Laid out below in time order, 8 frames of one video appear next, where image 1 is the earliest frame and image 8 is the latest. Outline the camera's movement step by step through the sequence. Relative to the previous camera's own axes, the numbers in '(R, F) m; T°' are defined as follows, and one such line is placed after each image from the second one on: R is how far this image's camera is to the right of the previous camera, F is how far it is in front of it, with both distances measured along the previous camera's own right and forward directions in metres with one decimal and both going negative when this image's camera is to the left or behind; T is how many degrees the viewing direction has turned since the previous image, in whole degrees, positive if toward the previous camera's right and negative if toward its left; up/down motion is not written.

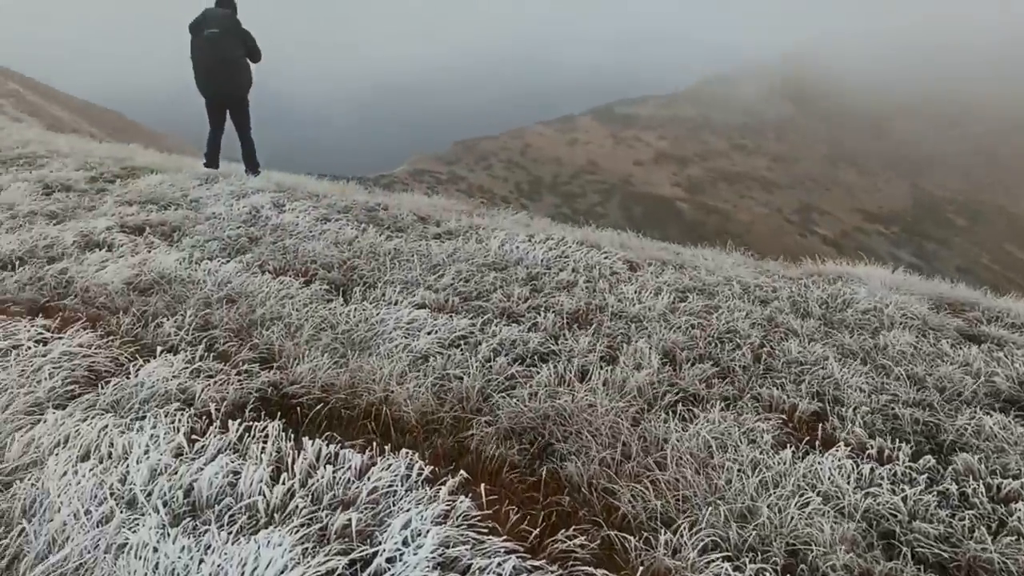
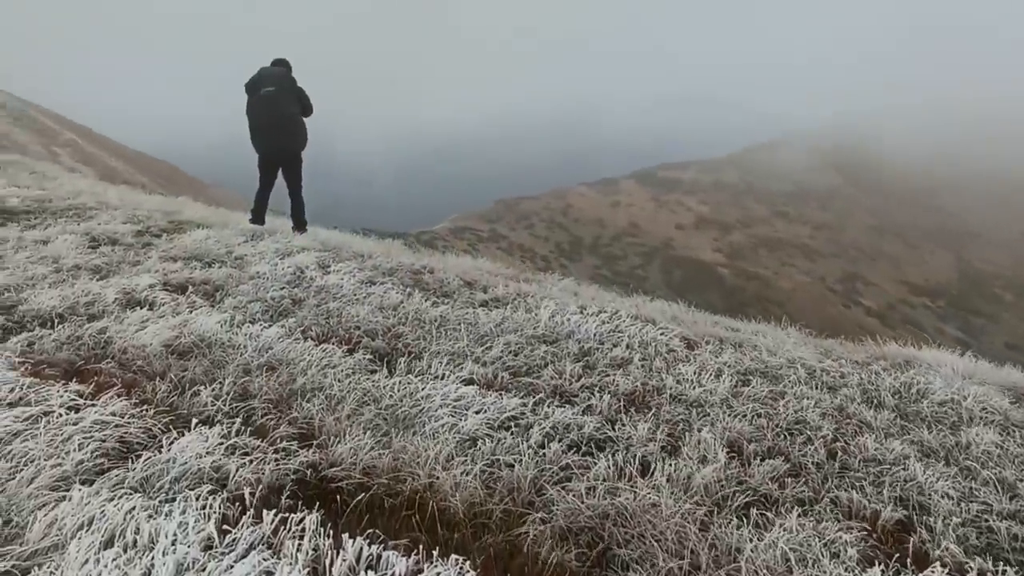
(-0.1, +0.3) m; -2°
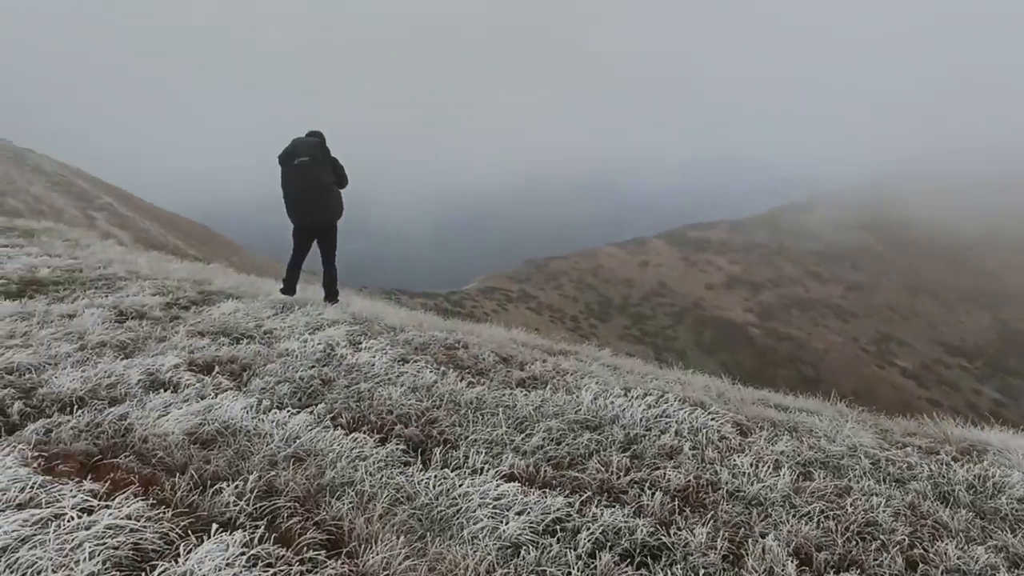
(-0.1, +0.3) m; -2°
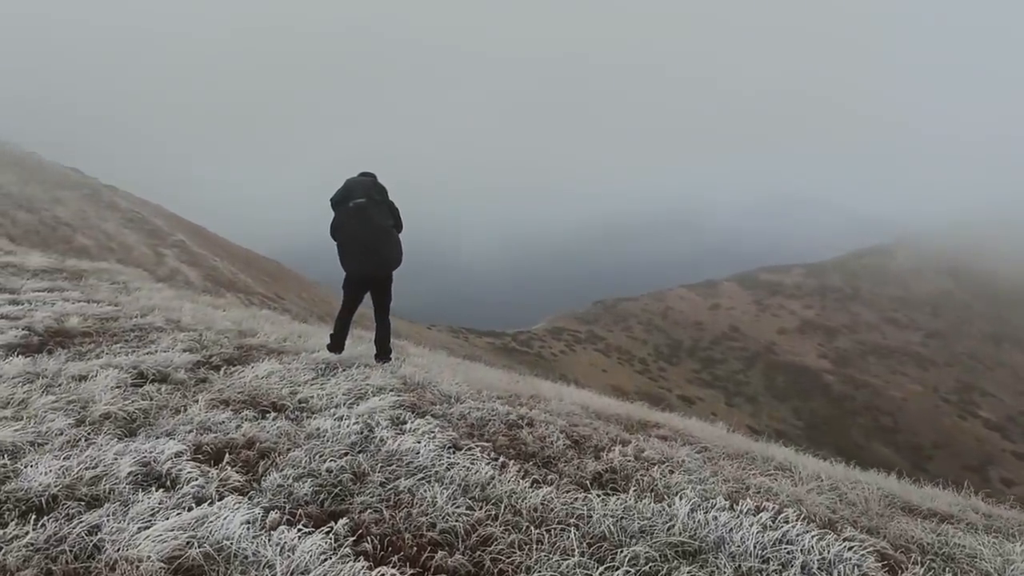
(-0.1, +1.4) m; -4°
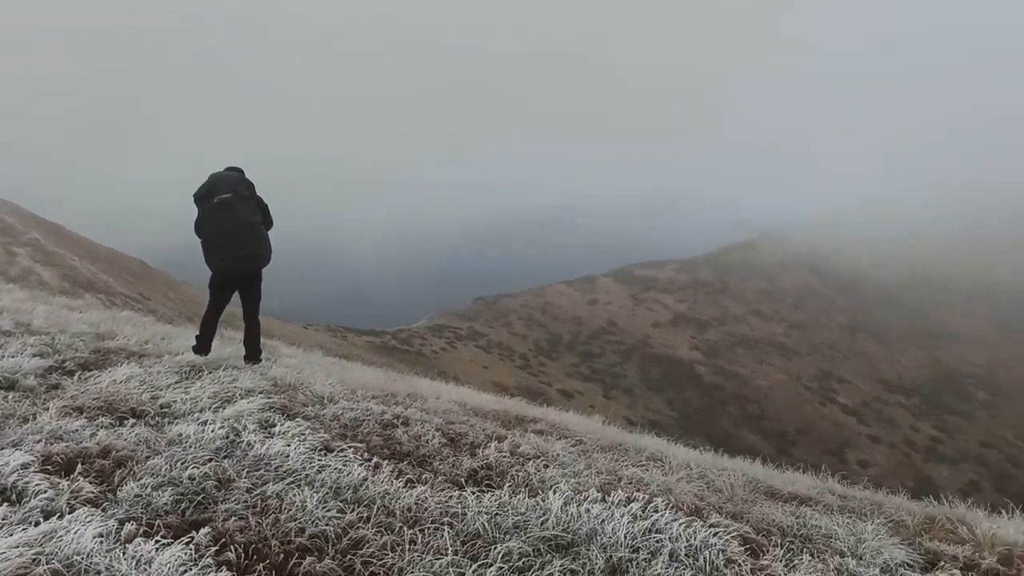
(+0.1, 0.0) m; +7°
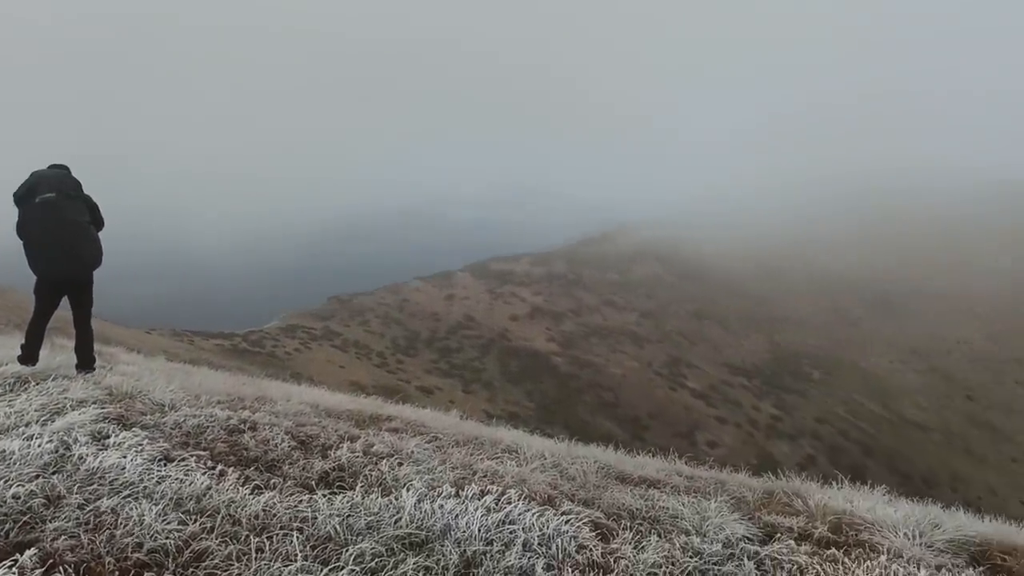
(+0.1, 0.0) m; +9°
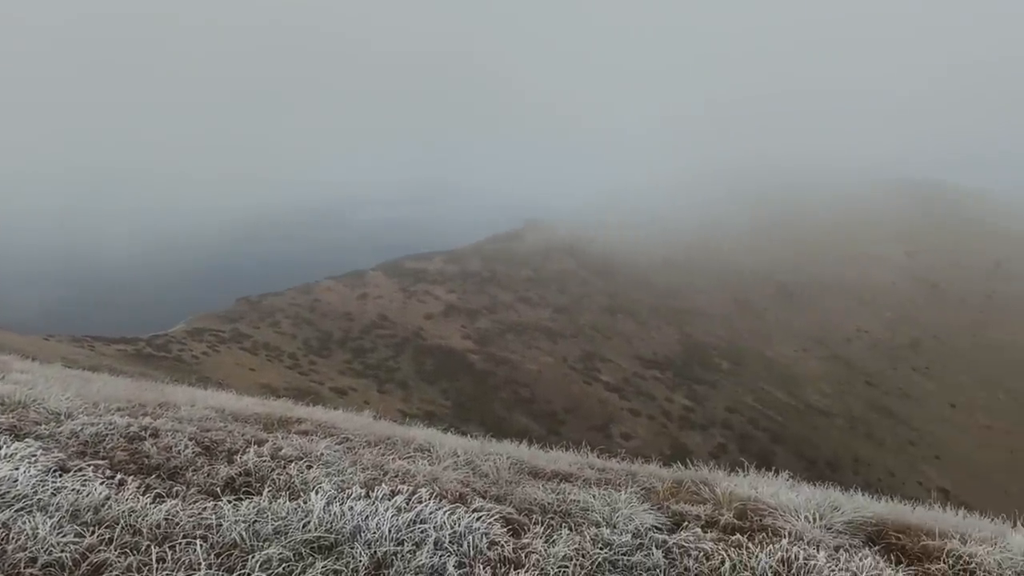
(0.0, 0.0) m; +5°
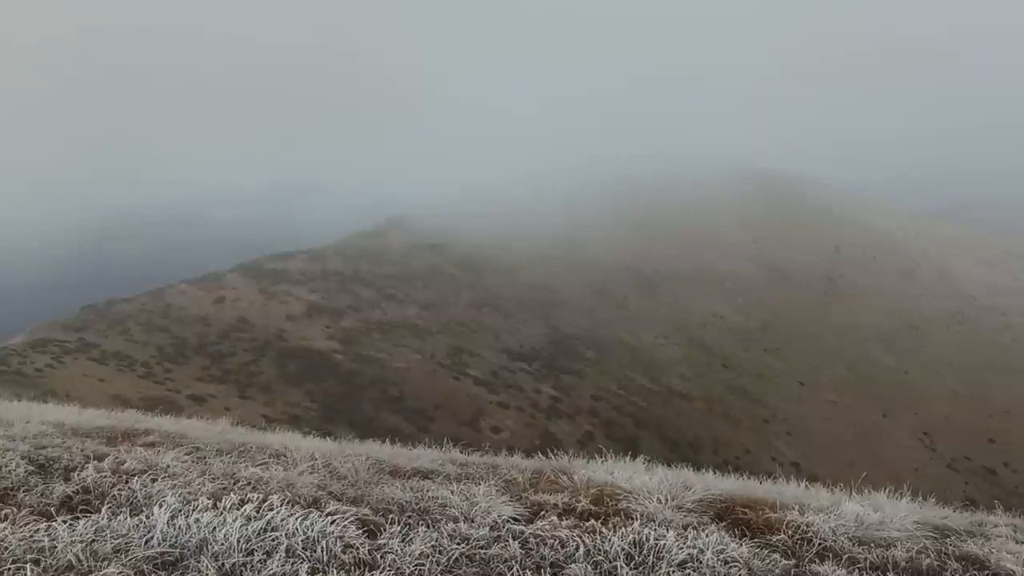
(+0.1, 0.0) m; +8°
